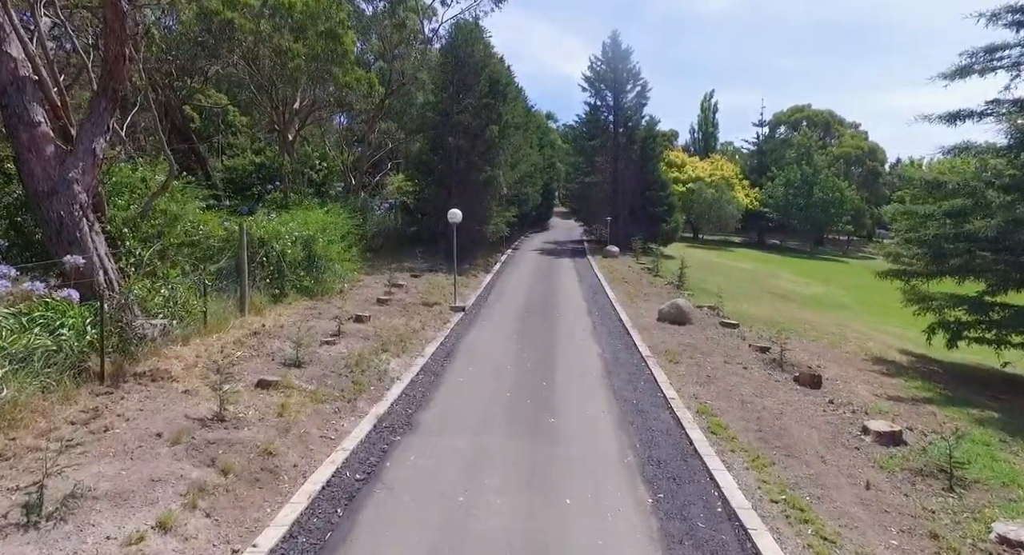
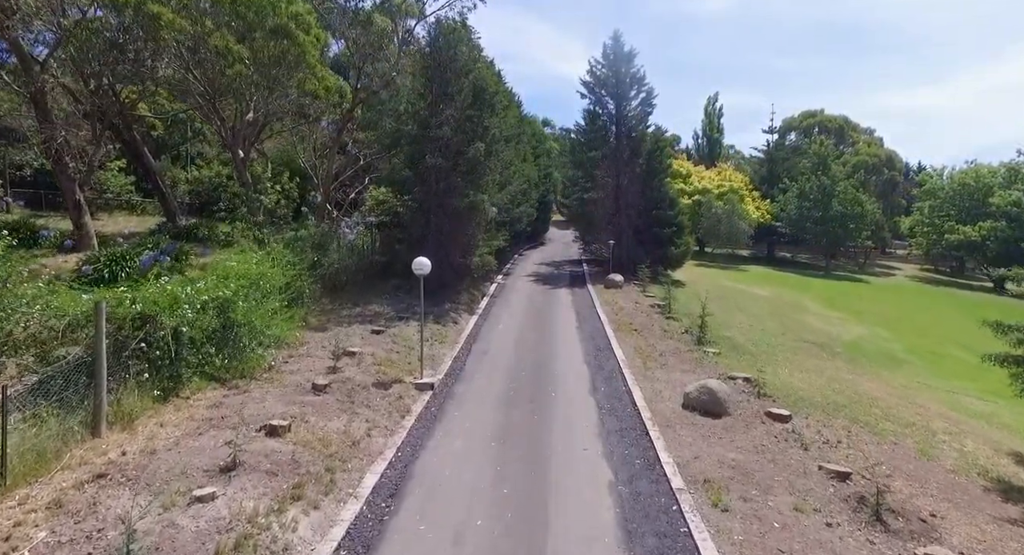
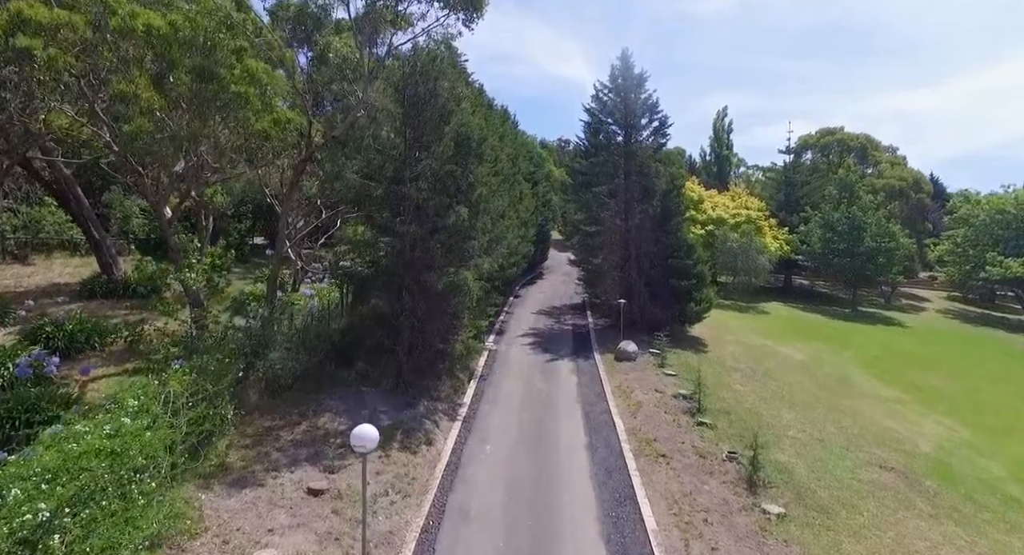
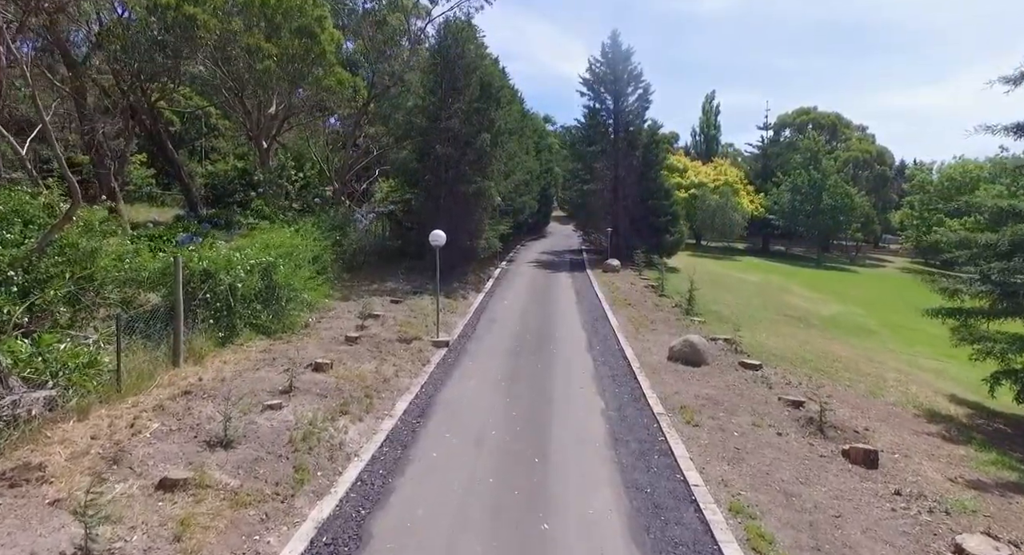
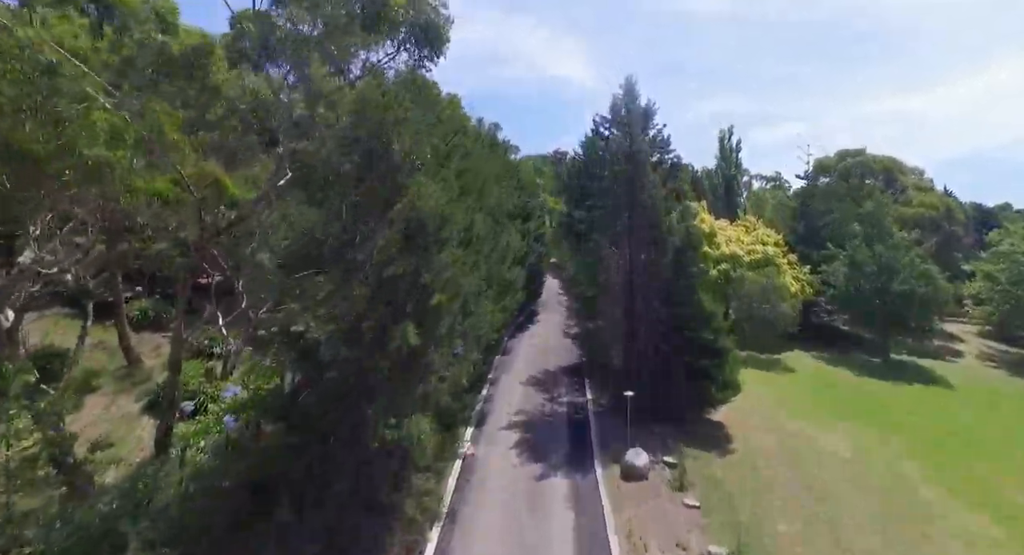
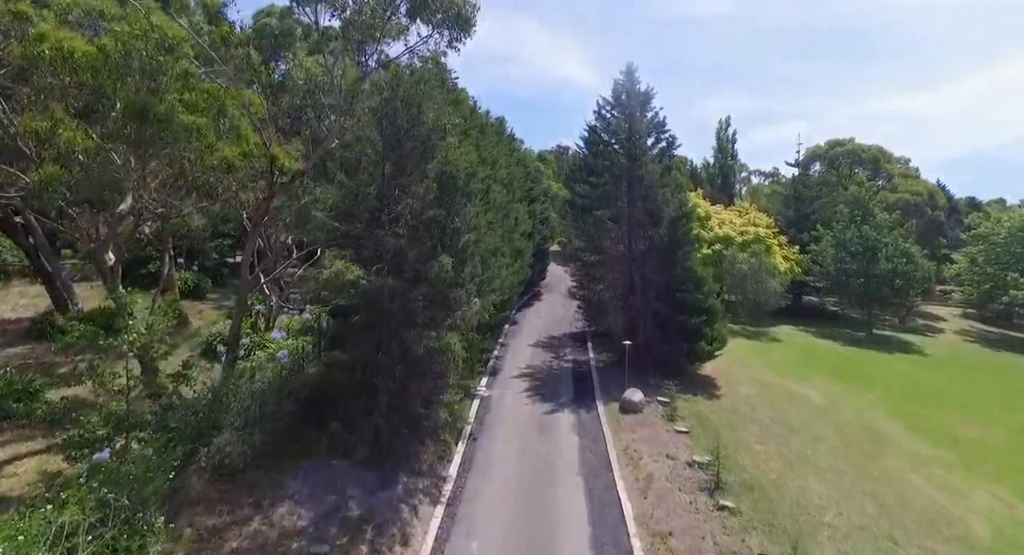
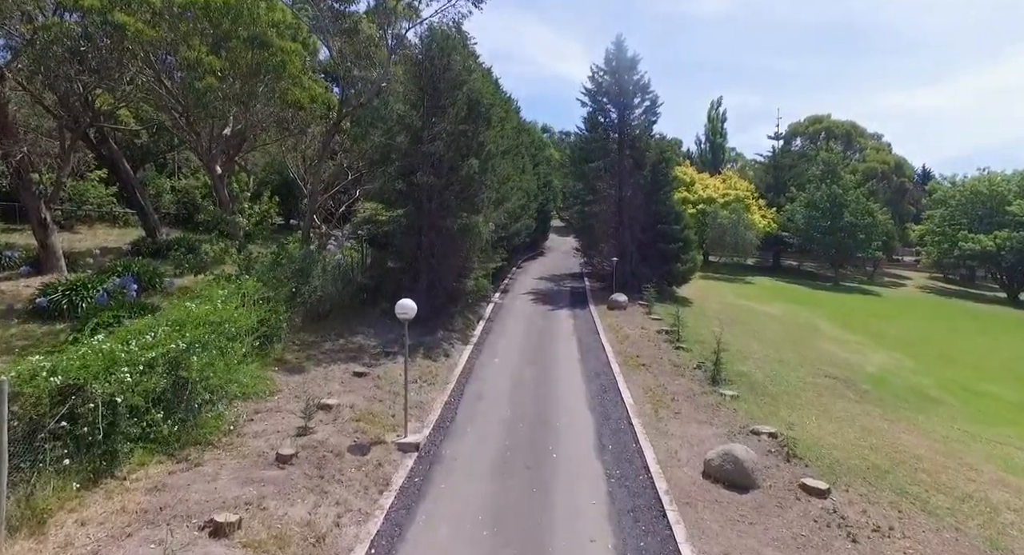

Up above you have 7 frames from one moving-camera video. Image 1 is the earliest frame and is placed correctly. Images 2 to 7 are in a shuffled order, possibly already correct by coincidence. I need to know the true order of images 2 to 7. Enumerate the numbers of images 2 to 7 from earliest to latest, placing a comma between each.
4, 2, 7, 3, 6, 5
